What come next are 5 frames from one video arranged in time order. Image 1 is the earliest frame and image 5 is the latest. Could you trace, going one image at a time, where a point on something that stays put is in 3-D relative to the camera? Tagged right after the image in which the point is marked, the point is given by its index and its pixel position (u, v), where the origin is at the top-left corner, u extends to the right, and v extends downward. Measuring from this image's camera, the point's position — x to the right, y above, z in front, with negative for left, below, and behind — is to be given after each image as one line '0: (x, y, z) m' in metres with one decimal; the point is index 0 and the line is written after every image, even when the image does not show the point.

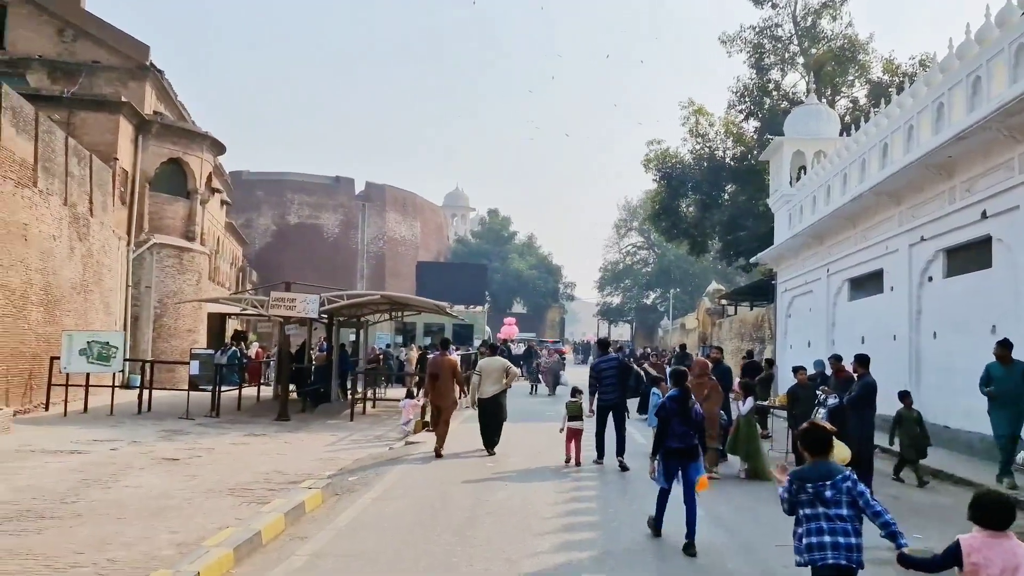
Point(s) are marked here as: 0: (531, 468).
0: (+0.3, -2.6, +12.1) m
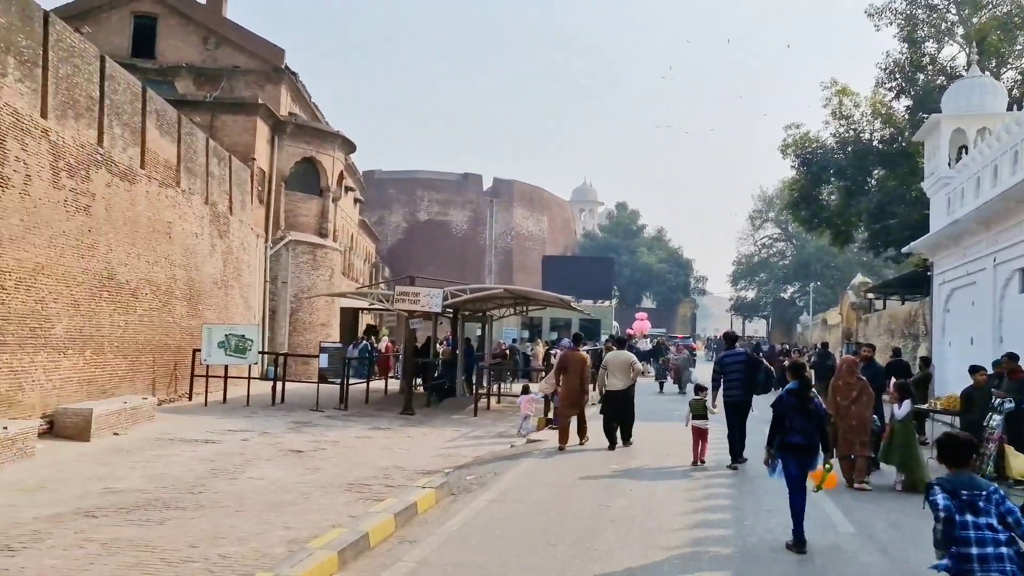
0: (+2.0, -2.5, +11.4) m
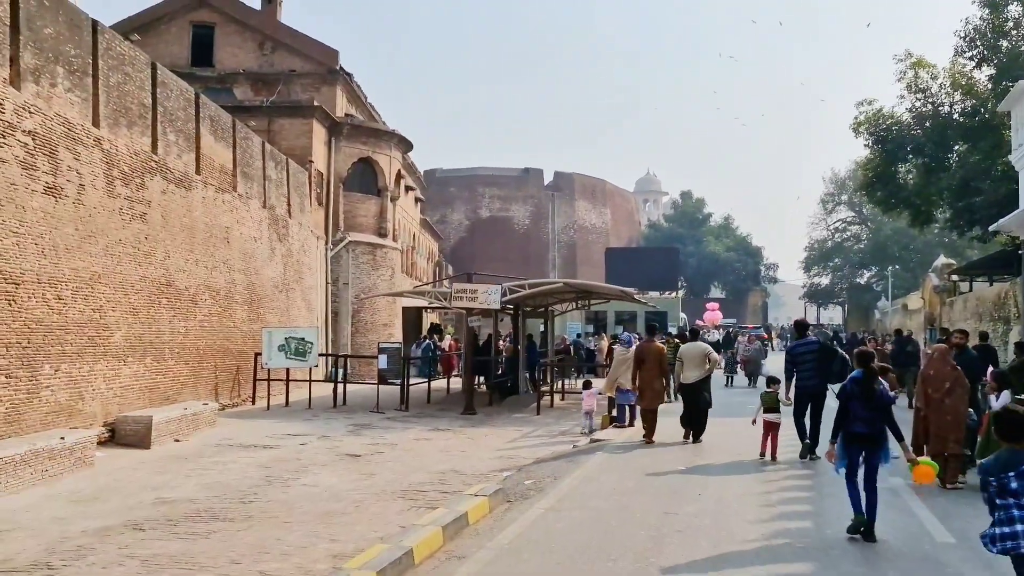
0: (+2.9, -2.3, +10.7) m
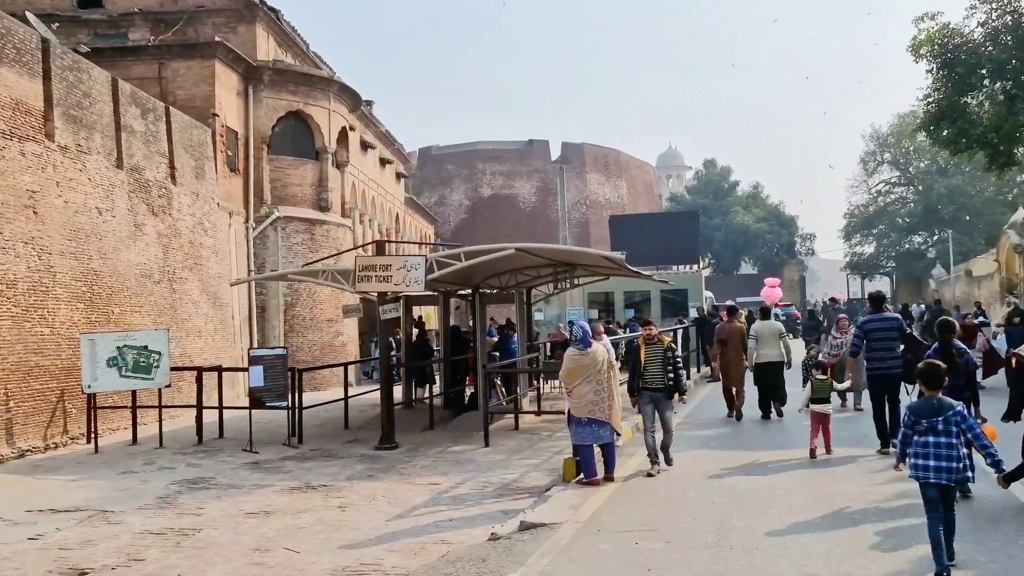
0: (+1.7, -1.9, +5.0) m
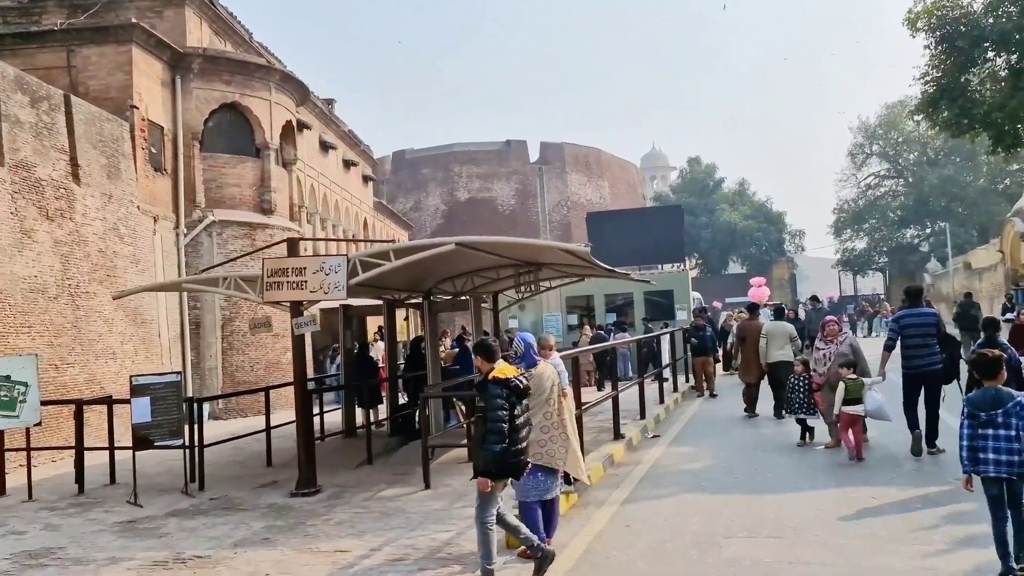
0: (+1.2, -1.8, +2.8) m
